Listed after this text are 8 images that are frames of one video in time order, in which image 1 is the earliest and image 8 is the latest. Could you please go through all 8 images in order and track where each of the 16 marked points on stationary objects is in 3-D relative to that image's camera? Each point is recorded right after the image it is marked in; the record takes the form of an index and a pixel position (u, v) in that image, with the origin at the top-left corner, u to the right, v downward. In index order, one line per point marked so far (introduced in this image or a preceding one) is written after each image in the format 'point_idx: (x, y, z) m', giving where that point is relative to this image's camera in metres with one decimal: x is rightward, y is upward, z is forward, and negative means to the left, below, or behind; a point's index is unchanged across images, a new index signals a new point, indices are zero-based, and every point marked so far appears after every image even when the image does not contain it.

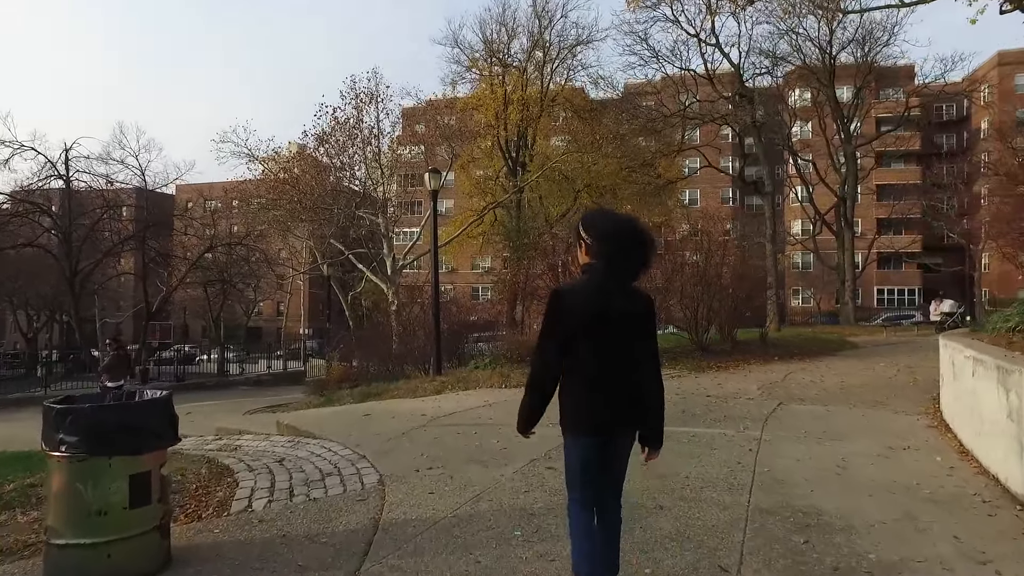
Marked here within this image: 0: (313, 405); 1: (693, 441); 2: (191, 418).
0: (-4.5, -2.7, +14.7) m
1: (+1.6, -1.3, +5.6) m
2: (-7.2, -2.9, +14.5) m
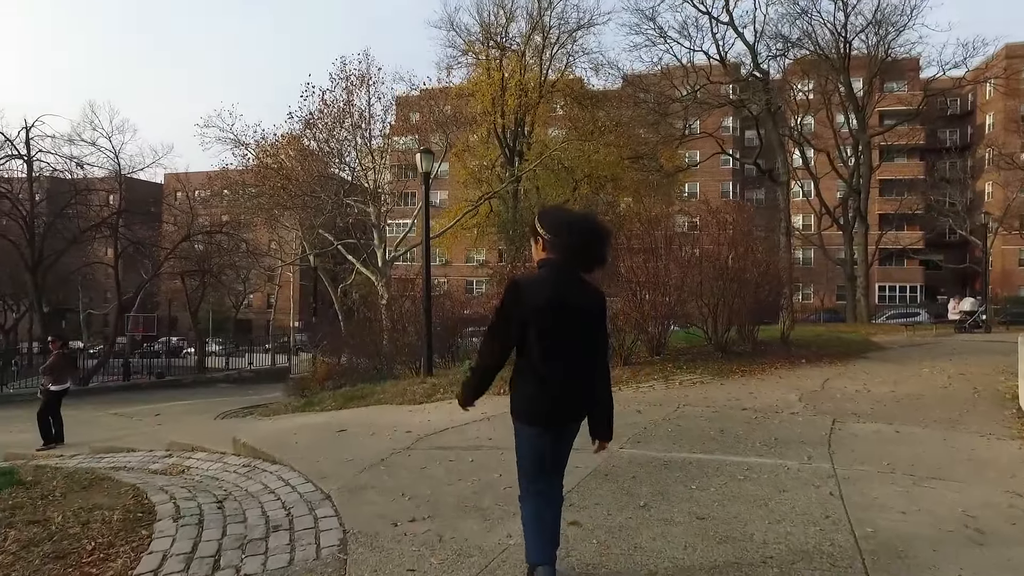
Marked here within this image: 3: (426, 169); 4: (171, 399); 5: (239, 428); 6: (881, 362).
0: (-4.5, -2.5, +13.4) m
1: (+1.6, -1.3, +4.4) m
2: (-7.2, -2.8, +13.3) m
3: (-1.8, +2.5, +13.4) m
4: (-8.8, -2.9, +16.8) m
5: (-3.7, -1.9, +8.6) m
6: (+6.5, -1.3, +11.4) m
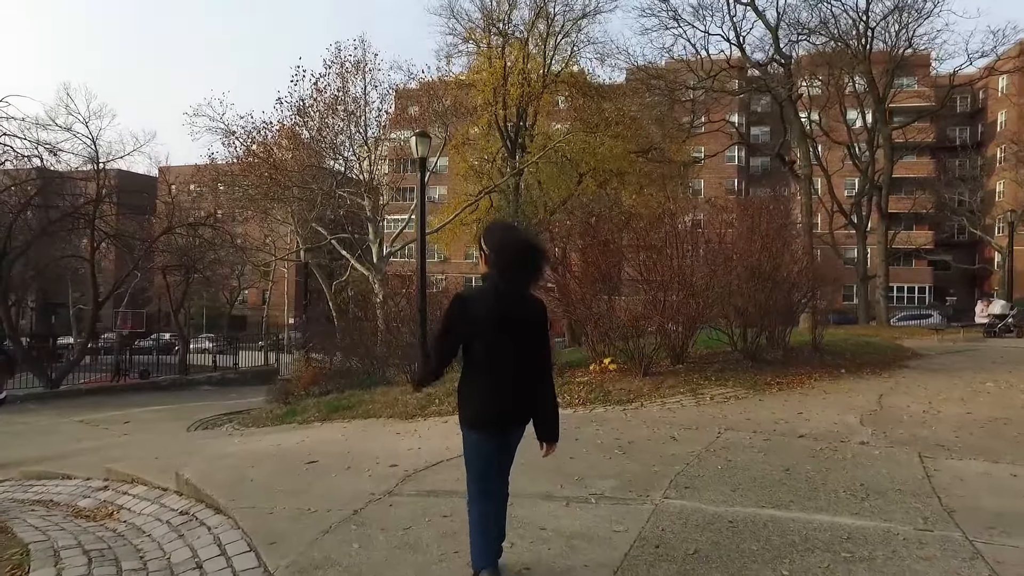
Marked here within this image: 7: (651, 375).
0: (-4.5, -2.4, +12.2) m
1: (+1.7, -1.3, +3.2) m
2: (-7.2, -2.7, +12.0) m
3: (-1.7, +2.5, +12.2) m
4: (-8.7, -2.8, +15.5) m
5: (-3.6, -1.8, +7.4) m
6: (+6.6, -1.3, +10.2) m
7: (+2.1, -1.3, +9.8) m
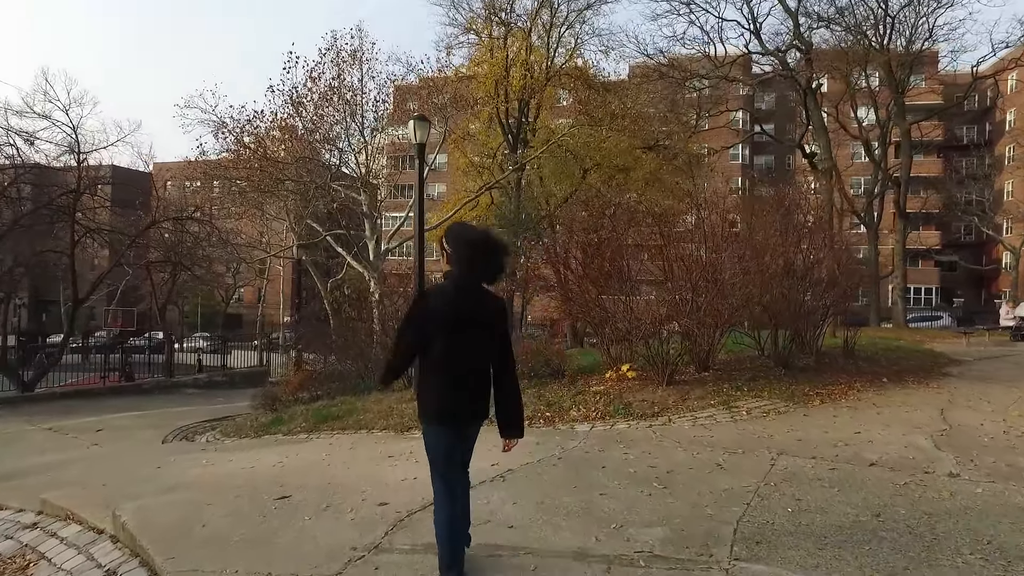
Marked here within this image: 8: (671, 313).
0: (-4.4, -2.4, +11.2) m
1: (+1.8, -1.3, +2.2) m
2: (-7.1, -2.6, +11.0) m
3: (-1.6, +2.6, +11.2) m
4: (-8.6, -2.7, +14.5) m
5: (-3.5, -1.8, +6.4) m
6: (+6.7, -1.3, +9.2) m
7: (+2.2, -1.3, +8.8) m
8: (+2.1, -0.3, +8.7) m
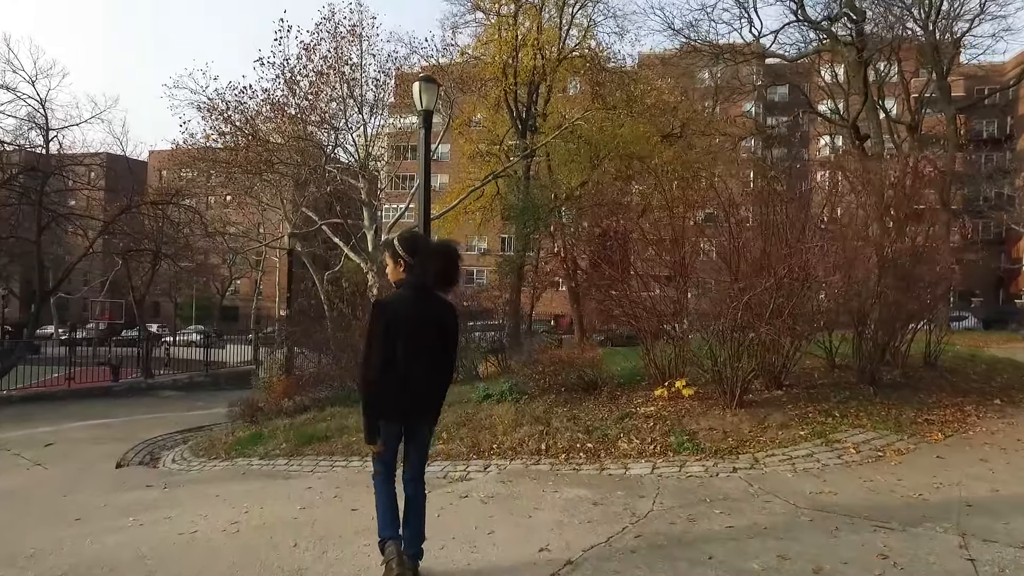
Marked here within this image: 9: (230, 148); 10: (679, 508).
0: (-4.1, -2.3, +9.5) m
1: (+2.1, -1.3, +0.5) m
2: (-6.8, -2.5, +9.3) m
3: (-1.2, +2.6, +9.4) m
4: (-8.4, -2.5, +12.8) m
5: (-3.2, -1.7, +4.7) m
6: (+7.0, -1.3, +7.5) m
7: (+2.5, -1.3, +7.1) m
8: (+2.4, -0.3, +6.9) m
9: (-8.4, +4.2, +19.3) m
10: (+1.1, -1.4, +4.2) m
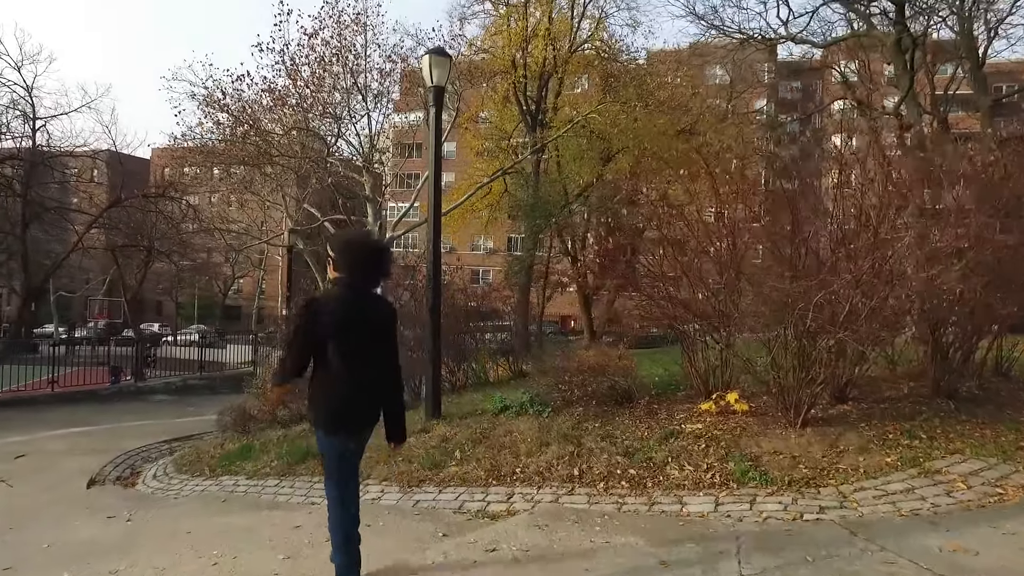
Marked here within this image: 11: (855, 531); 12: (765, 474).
0: (-3.8, -2.2, +8.5) m
1: (+2.3, -1.3, -0.6) m
2: (-6.6, -2.4, +8.3) m
3: (-1.0, +2.7, +8.4) m
4: (-8.1, -2.5, +11.8) m
5: (-3.0, -1.7, +3.7) m
6: (+7.2, -1.3, +6.5) m
7: (+2.8, -1.3, +6.1) m
8: (+2.6, -0.3, +5.9) m
9: (-8.0, +4.2, +18.3) m
10: (+1.3, -1.4, +3.2) m
11: (+2.0, -1.4, +3.8) m
12: (+1.9, -1.4, +5.0) m
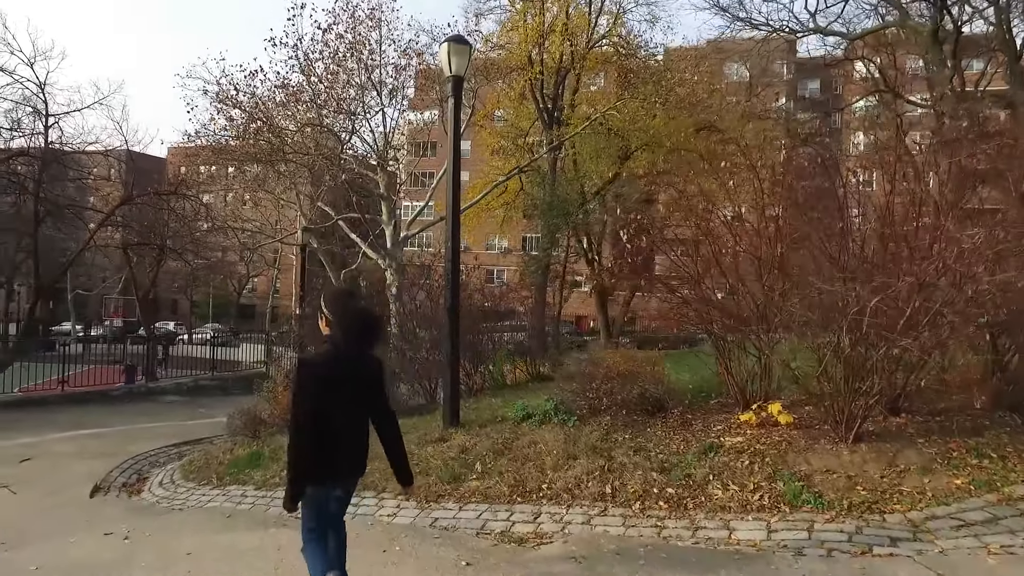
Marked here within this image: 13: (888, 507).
0: (-3.6, -2.2, +8.2) m
1: (+2.4, -1.3, -1.0) m
2: (-6.3, -2.4, +8.0) m
3: (-0.7, +2.6, +8.0) m
4: (-7.8, -2.5, +11.6) m
5: (-2.8, -1.7, +3.3) m
6: (+7.4, -1.4, +5.9) m
7: (+3.0, -1.3, +5.6) m
8: (+2.9, -0.3, +5.4) m
9: (-7.5, +4.2, +18.0) m
10: (+1.4, -1.4, +2.8) m
11: (+2.2, -1.4, +3.3) m
12: (+2.1, -1.4, +4.5) m
13: (+2.5, -1.5, +4.3) m
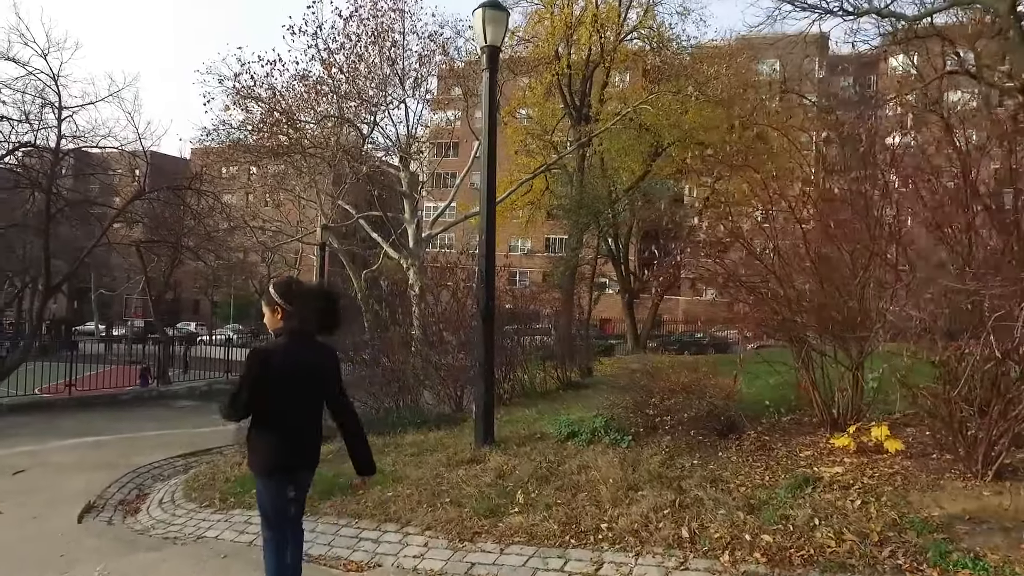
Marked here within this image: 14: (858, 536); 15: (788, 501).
0: (-3.1, -2.2, +7.3) m
1: (+2.6, -1.3, -2.1) m
2: (-5.9, -2.4, +7.3) m
3: (-0.2, +2.7, +7.1) m
4: (-7.2, -2.4, +10.8) m
5: (-2.5, -1.6, +2.4) m
6: (+7.8, -1.4, +4.7) m
7: (+3.4, -1.3, +4.6) m
8: (+3.2, -0.3, +4.4) m
9: (-6.8, +4.2, +17.3) m
10: (+1.7, -1.4, +1.8) m
11: (+2.5, -1.4, +2.3) m
12: (+2.5, -1.4, +3.5) m
13: (+2.8, -1.4, +3.3) m
14: (+2.0, -1.5, +3.8) m
15: (+1.8, -1.4, +4.3) m
